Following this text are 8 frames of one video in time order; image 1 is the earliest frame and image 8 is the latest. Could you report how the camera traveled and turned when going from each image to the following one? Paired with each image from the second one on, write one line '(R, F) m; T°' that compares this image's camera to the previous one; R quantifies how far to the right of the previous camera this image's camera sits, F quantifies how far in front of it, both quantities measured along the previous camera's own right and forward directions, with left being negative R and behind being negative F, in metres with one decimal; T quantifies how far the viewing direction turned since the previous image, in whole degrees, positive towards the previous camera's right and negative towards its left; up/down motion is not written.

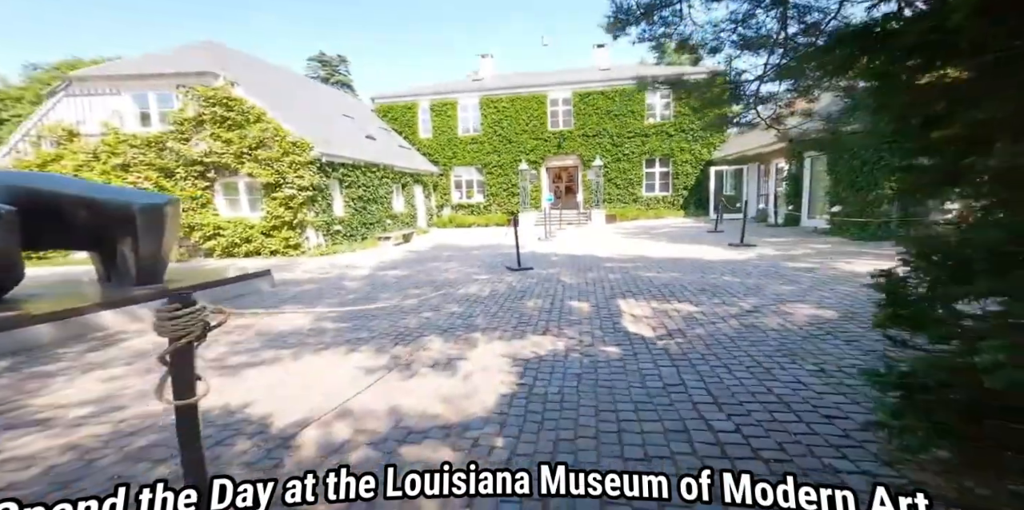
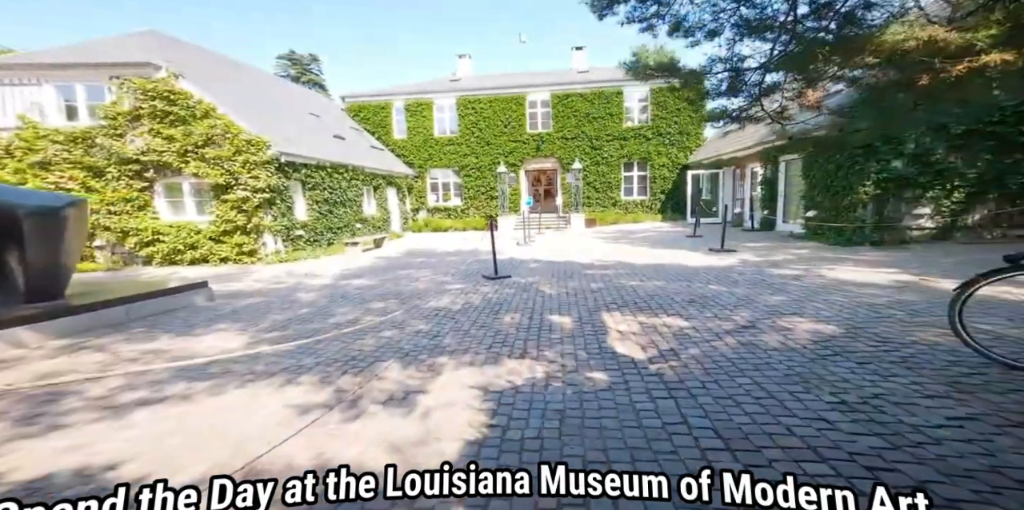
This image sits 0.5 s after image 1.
(+0.1, +0.7) m; +3°
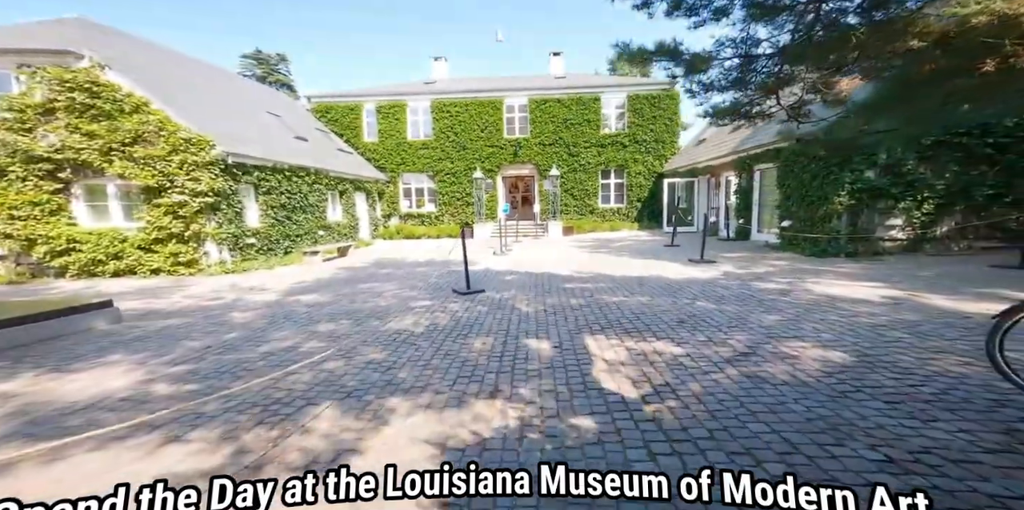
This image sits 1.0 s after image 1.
(+0.1, +0.8) m; +3°
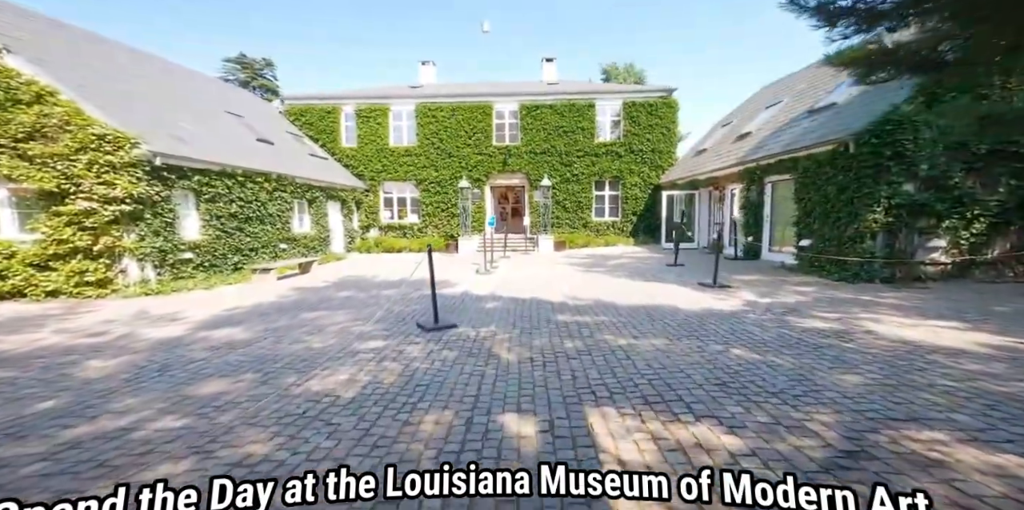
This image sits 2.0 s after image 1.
(+0.2, +1.7) m; +1°
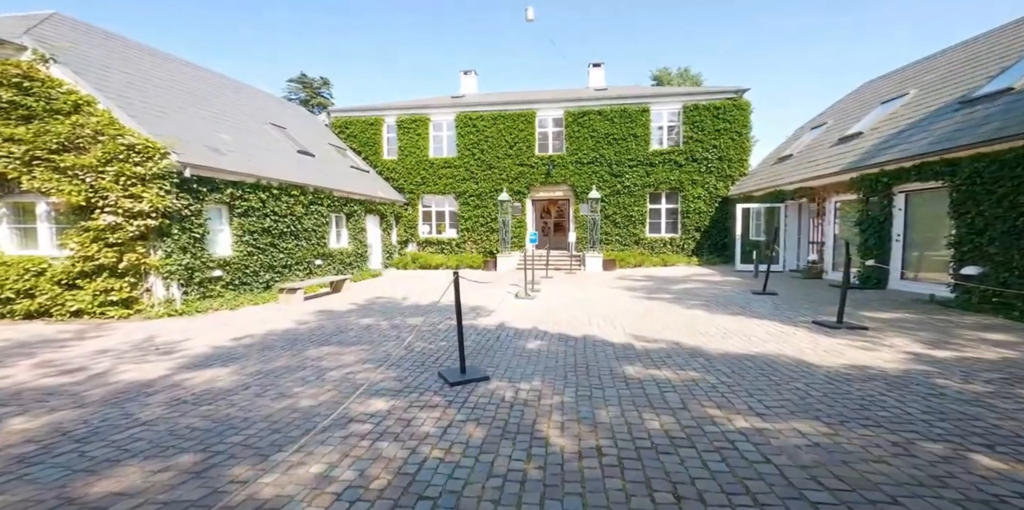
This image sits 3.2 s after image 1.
(-0.1, +1.6) m; -7°
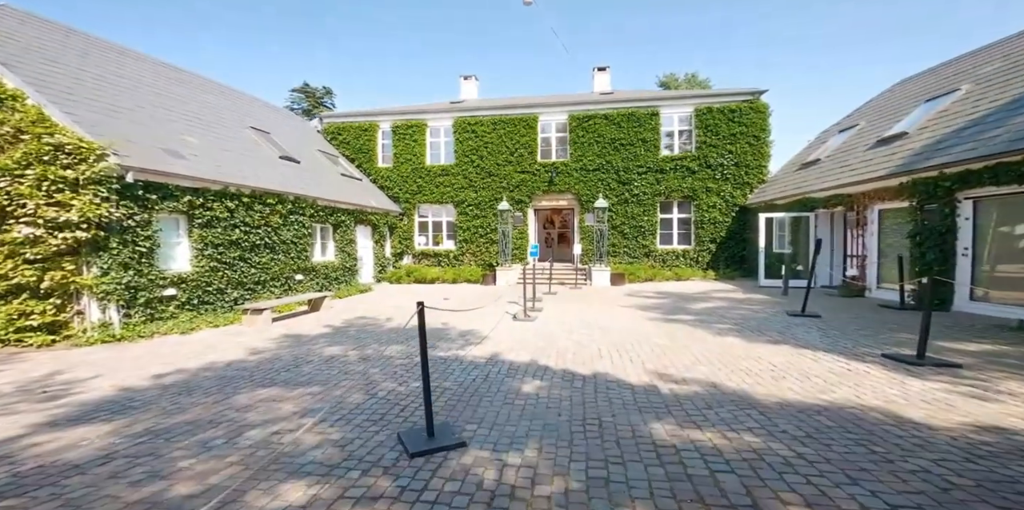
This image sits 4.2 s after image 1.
(+0.2, +1.3) m; -1°
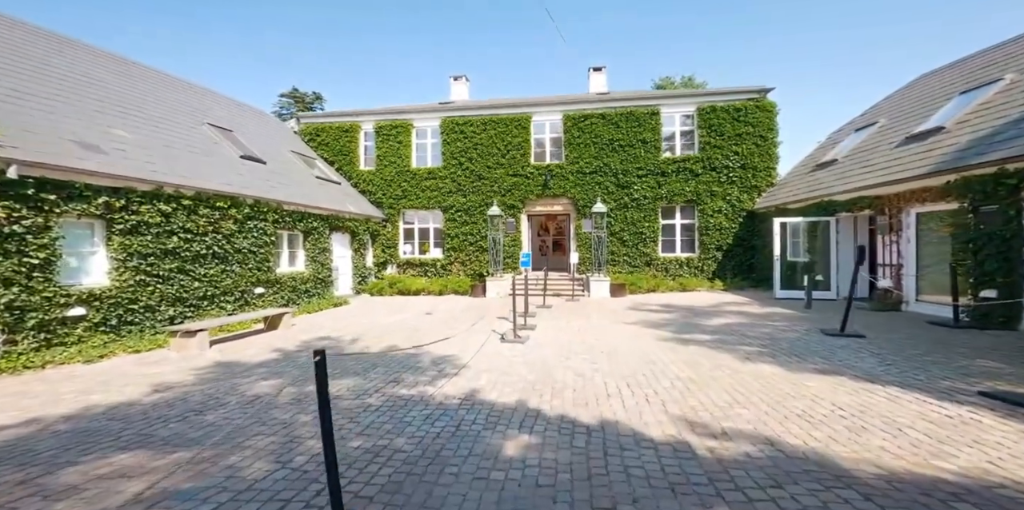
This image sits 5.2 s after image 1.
(+0.2, +1.4) m; +1°
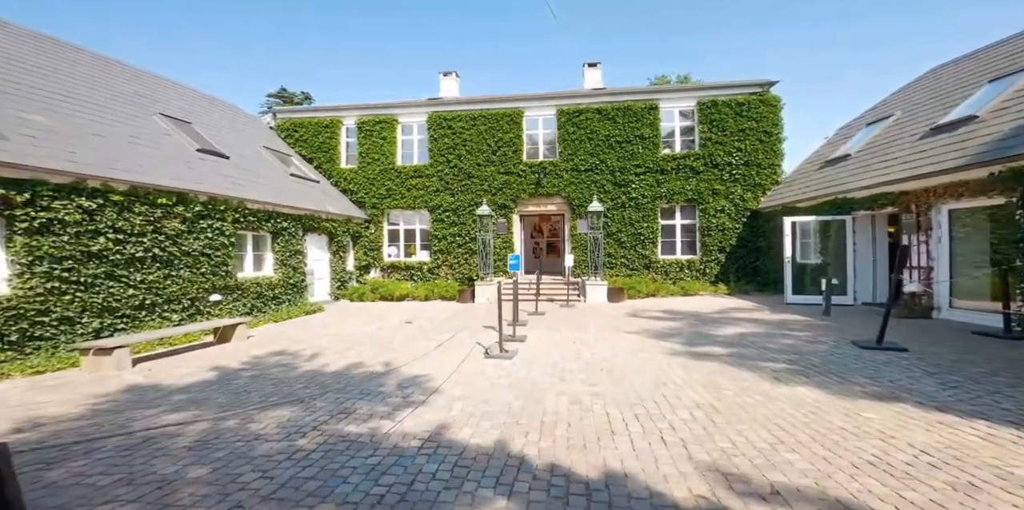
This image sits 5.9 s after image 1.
(+0.2, +1.1) m; +1°
